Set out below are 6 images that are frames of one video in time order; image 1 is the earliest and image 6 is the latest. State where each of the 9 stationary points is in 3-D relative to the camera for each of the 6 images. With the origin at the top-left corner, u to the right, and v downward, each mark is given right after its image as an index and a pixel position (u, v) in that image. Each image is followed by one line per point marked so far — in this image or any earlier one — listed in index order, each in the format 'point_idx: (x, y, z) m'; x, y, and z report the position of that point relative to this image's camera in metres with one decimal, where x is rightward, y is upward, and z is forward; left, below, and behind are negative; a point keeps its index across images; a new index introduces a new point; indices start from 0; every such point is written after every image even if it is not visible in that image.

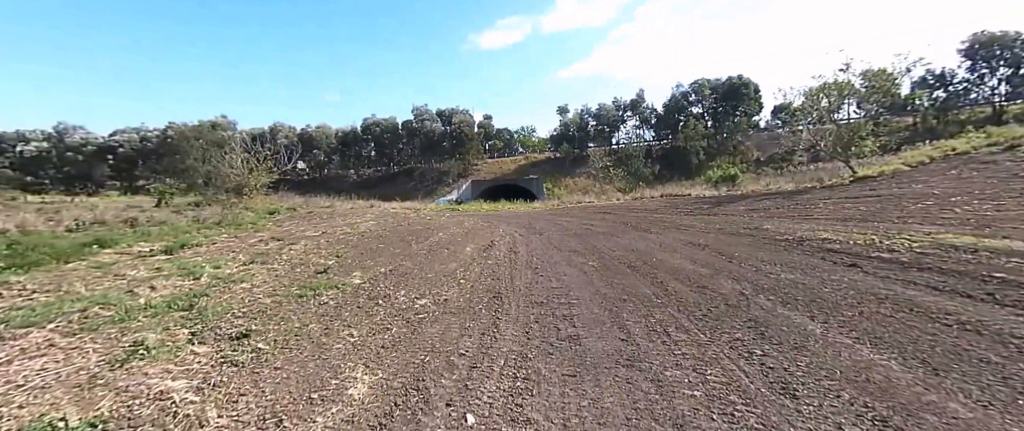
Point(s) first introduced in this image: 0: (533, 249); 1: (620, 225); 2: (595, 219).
0: (+0.5, -0.9, +11.0) m
1: (+3.9, -0.4, +15.9) m
2: (+3.6, -0.2, +19.1) m
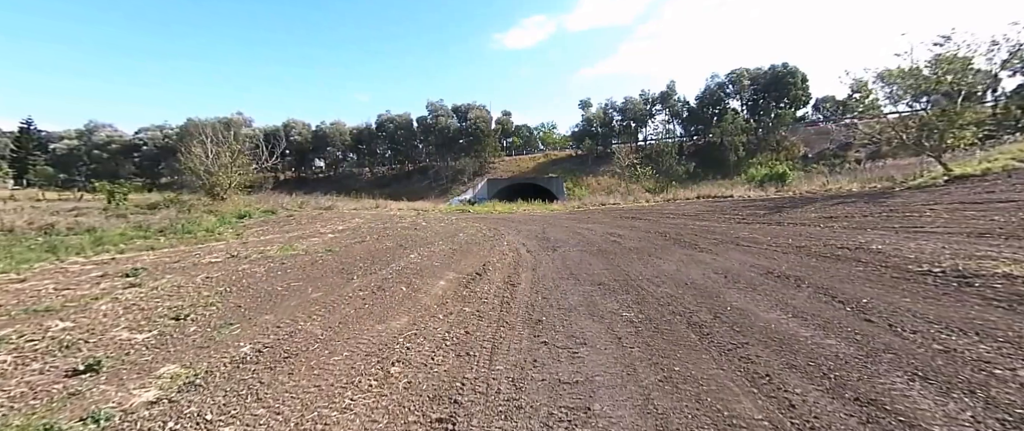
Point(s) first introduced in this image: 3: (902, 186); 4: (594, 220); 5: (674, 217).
0: (+0.5, -1.2, +7.9) m
1: (+4.1, -0.6, +12.6) m
2: (+4.0, -0.4, +15.8) m
3: (+16.7, +1.2, +18.6) m
4: (+3.5, -0.2, +18.7) m
5: (+6.3, -0.1, +16.9) m
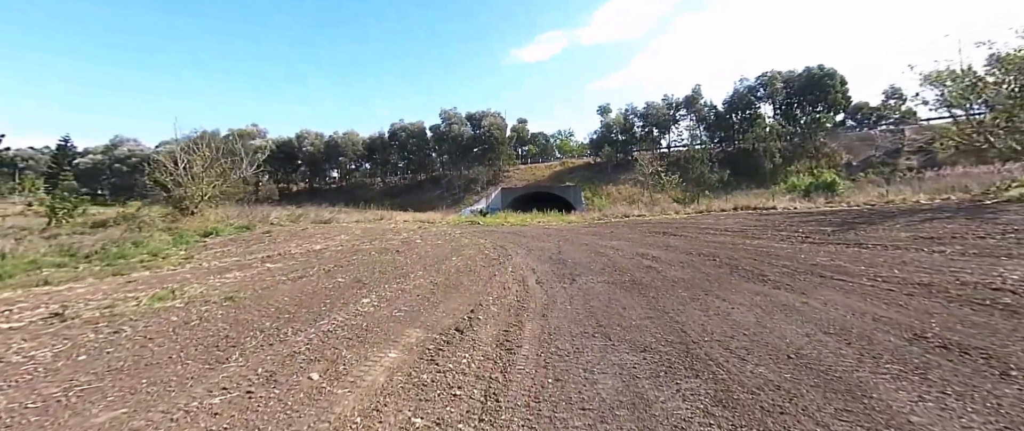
0: (+0.5, -1.5, +5.3) m
1: (+4.3, -1.0, +9.8) m
2: (+4.3, -0.9, +13.1) m
3: (+17.0, +0.7, +15.4) m
4: (+3.9, -0.8, +15.9) m
5: (+6.6, -0.6, +14.1) m
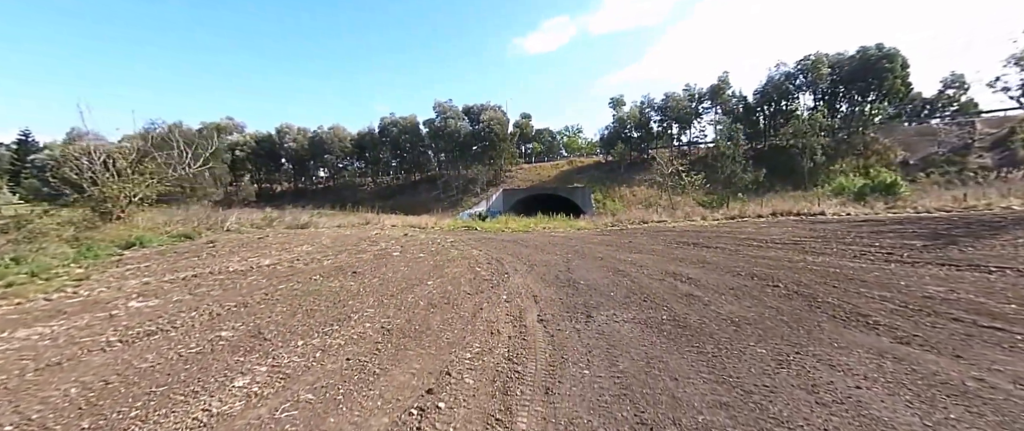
0: (+0.3, -1.7, +2.9) m
1: (+4.2, -1.2, +7.4) m
2: (+4.3, -1.1, +10.7) m
3: (+17.0, +0.4, +12.8) m
4: (+3.9, -1.0, +13.5) m
5: (+6.5, -0.8, +11.6) m
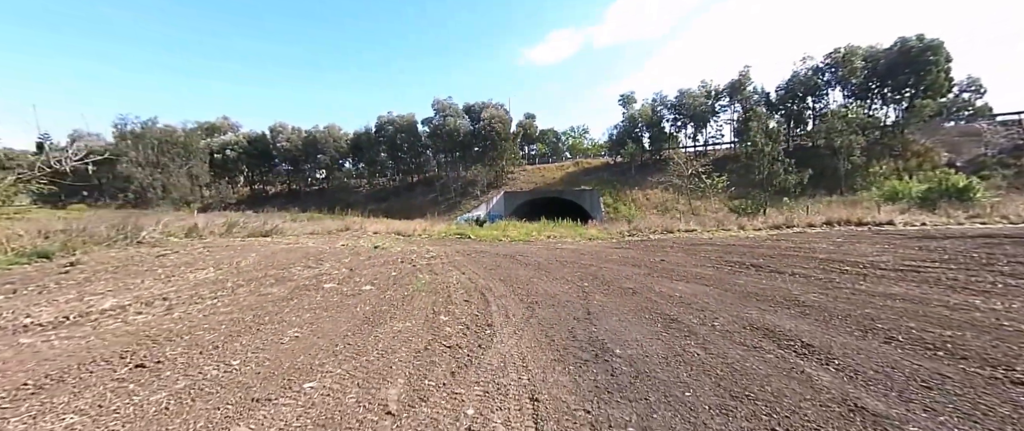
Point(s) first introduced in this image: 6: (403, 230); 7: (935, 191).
0: (+0.1, -1.8, -0.9) m
1: (+4.0, -1.4, +3.6) m
2: (+4.1, -1.3, +6.8) m
3: (+16.9, +0.2, +8.8) m
4: (+3.8, -1.2, +9.7) m
5: (+6.4, -1.0, +7.7) m
6: (-5.0, -0.7, +19.6) m
7: (+16.6, +1.1, +16.9) m
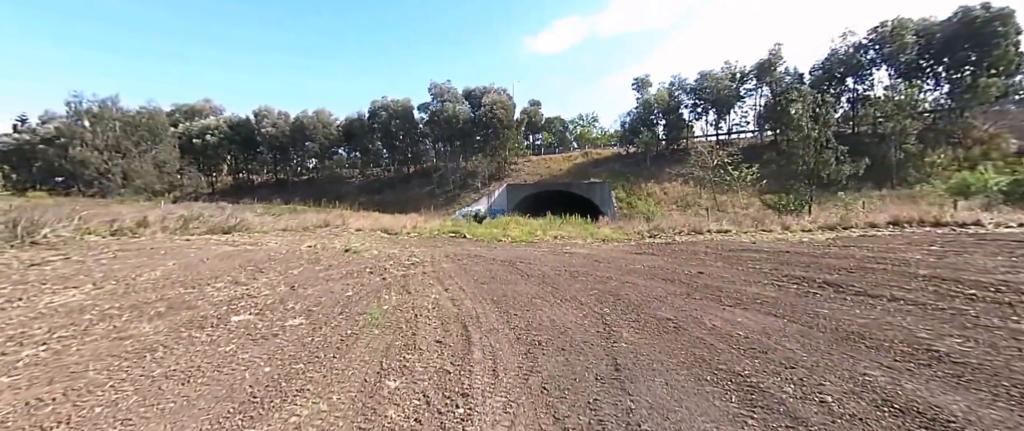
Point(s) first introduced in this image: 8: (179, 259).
0: (-0.1, -2.0, -3.2) m
1: (+3.9, -1.6, +1.2) m
2: (+4.0, -1.4, +4.5) m
3: (+16.8, 0.0, +6.3) m
4: (+3.7, -1.2, +7.4) m
5: (+6.3, -1.1, +5.4) m
6: (-4.9, -0.5, +17.4) m
7: (+16.7, +1.1, +14.4) m
8: (-5.9, -0.9, +8.2) m
